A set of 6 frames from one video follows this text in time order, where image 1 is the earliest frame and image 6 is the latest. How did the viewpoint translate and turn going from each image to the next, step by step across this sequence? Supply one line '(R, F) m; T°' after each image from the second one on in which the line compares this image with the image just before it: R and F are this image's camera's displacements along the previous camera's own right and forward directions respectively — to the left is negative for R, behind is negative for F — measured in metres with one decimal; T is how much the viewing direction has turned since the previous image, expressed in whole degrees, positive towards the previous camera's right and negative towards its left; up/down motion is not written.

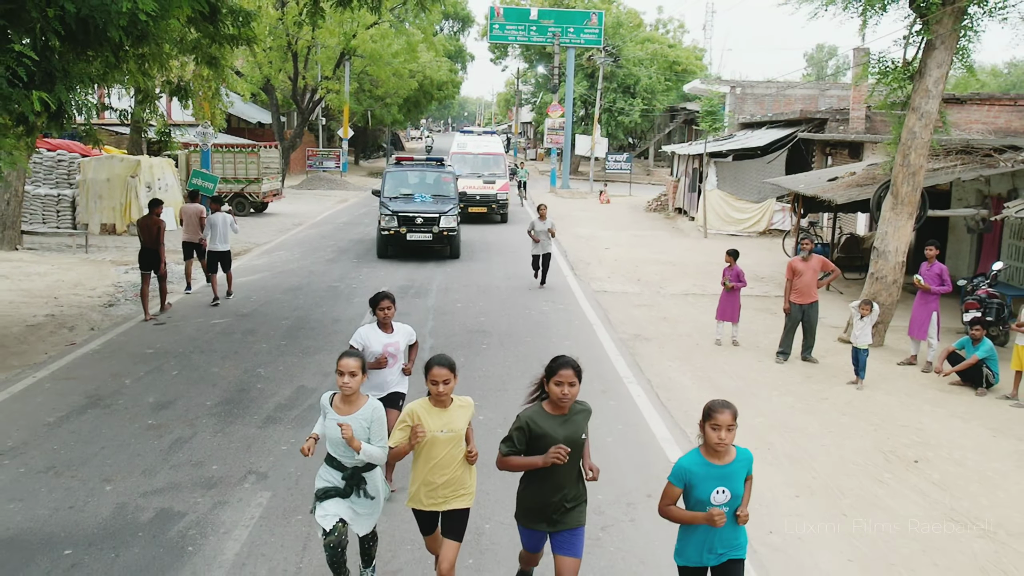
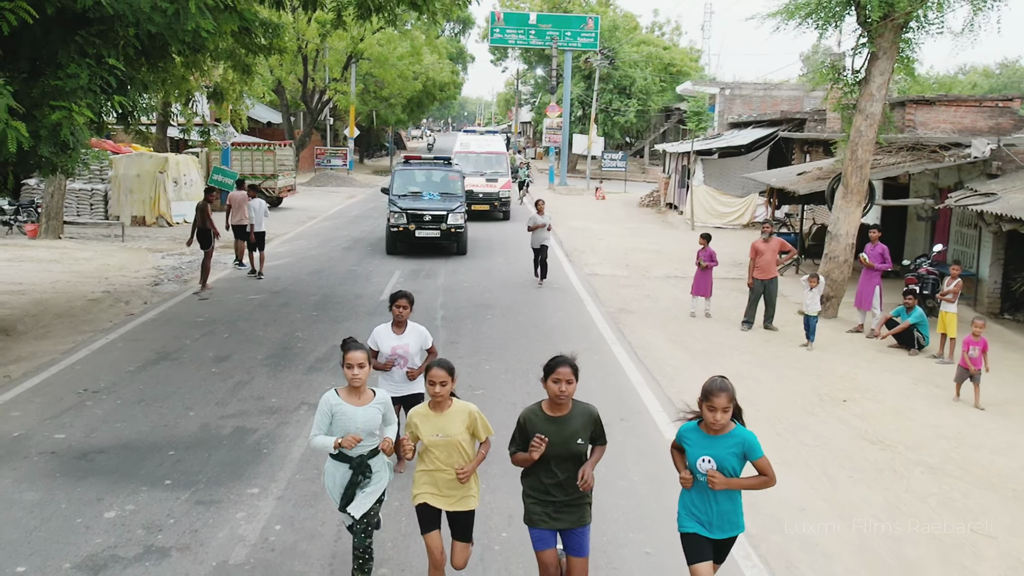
(0.0, -1.6) m; 0°
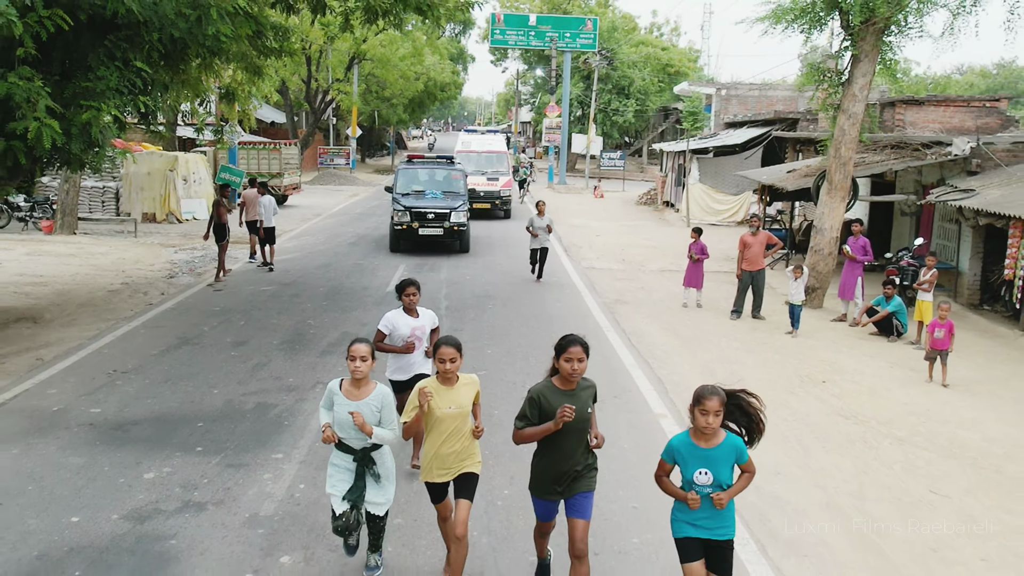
(0.0, -0.6) m; 0°
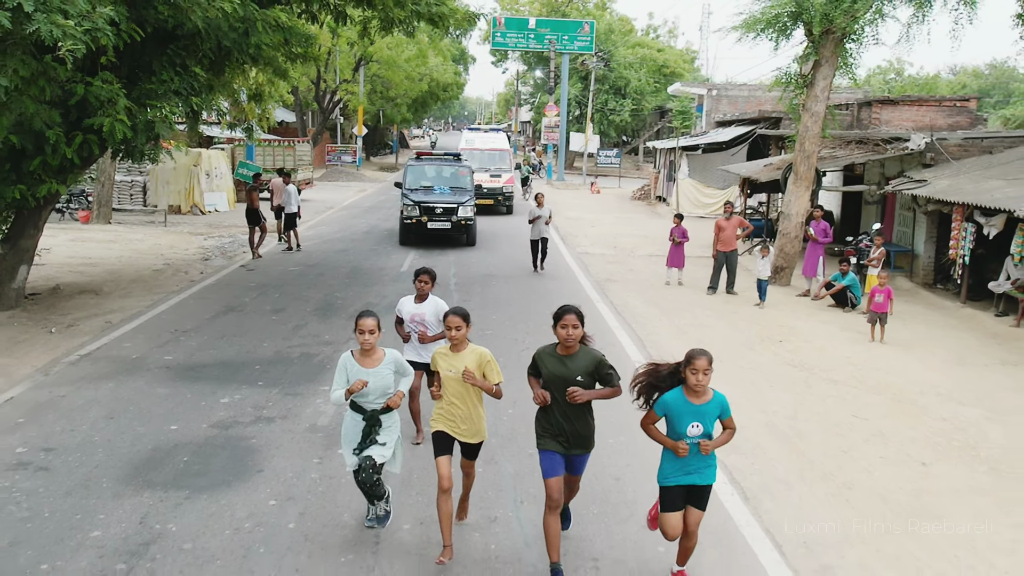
(0.0, -1.6) m; 0°
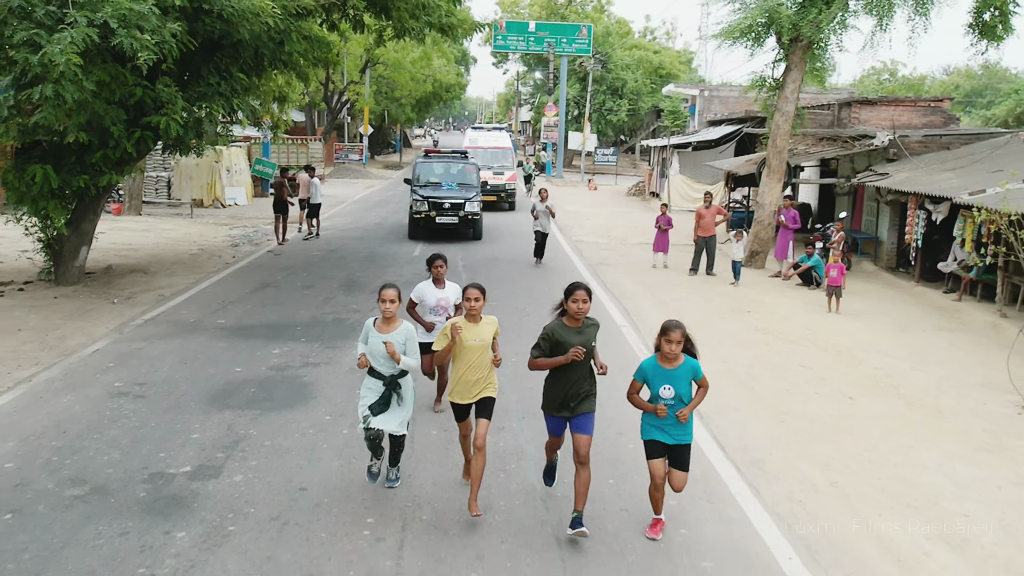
(0.0, -1.6) m; 0°
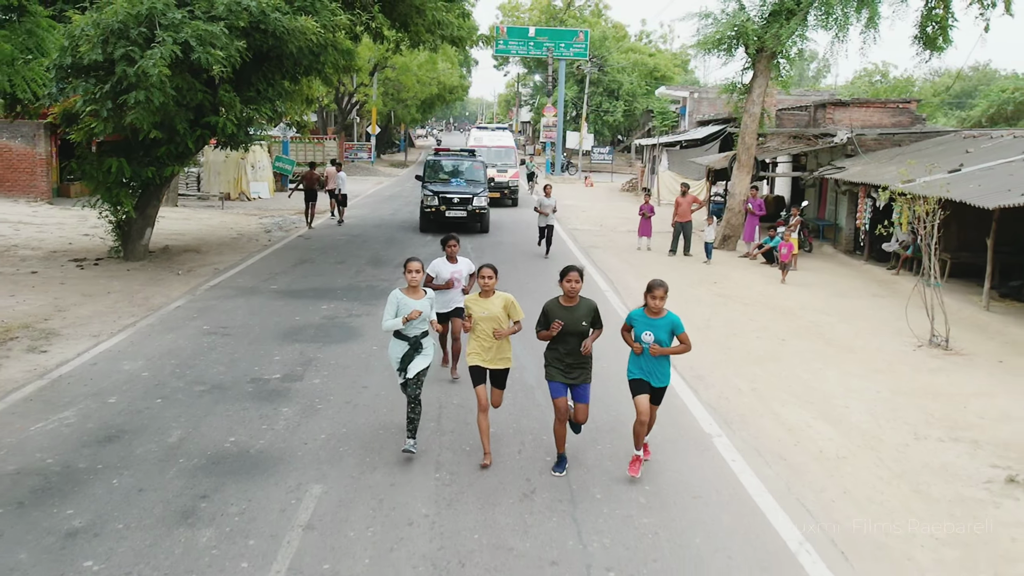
(-0.1, -2.2) m; 0°
